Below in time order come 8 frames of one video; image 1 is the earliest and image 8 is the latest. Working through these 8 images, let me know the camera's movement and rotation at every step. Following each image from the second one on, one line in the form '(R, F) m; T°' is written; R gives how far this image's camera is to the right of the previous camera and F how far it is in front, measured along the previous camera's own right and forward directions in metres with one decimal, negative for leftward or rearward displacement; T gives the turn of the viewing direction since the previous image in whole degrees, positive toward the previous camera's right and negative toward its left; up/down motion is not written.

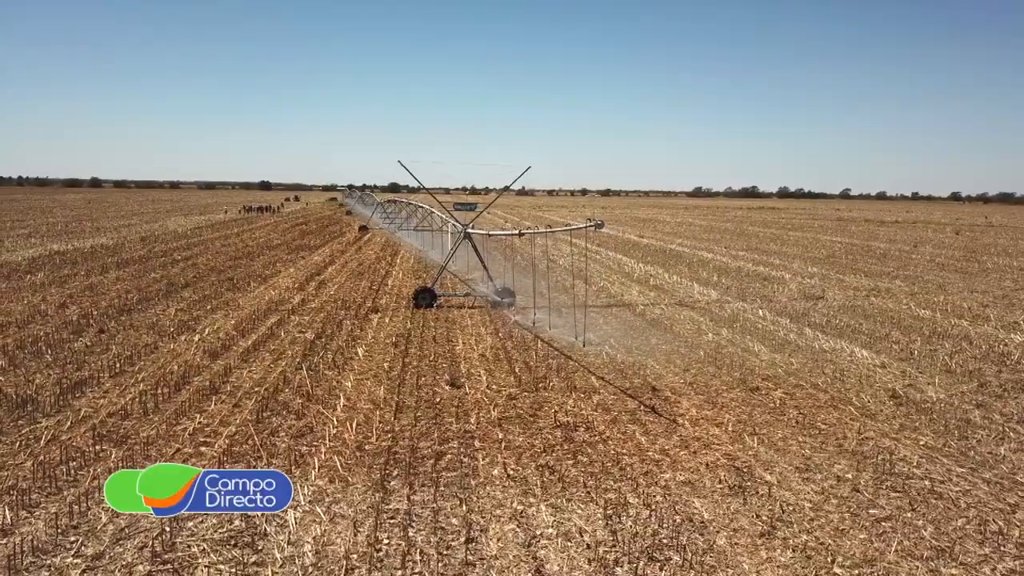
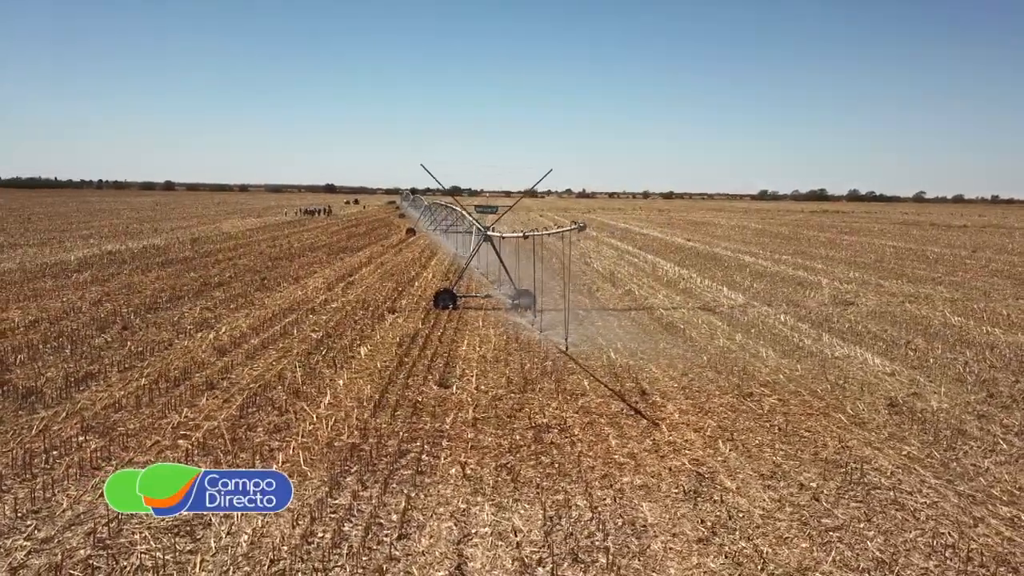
(+0.8, 0.0) m; -4°
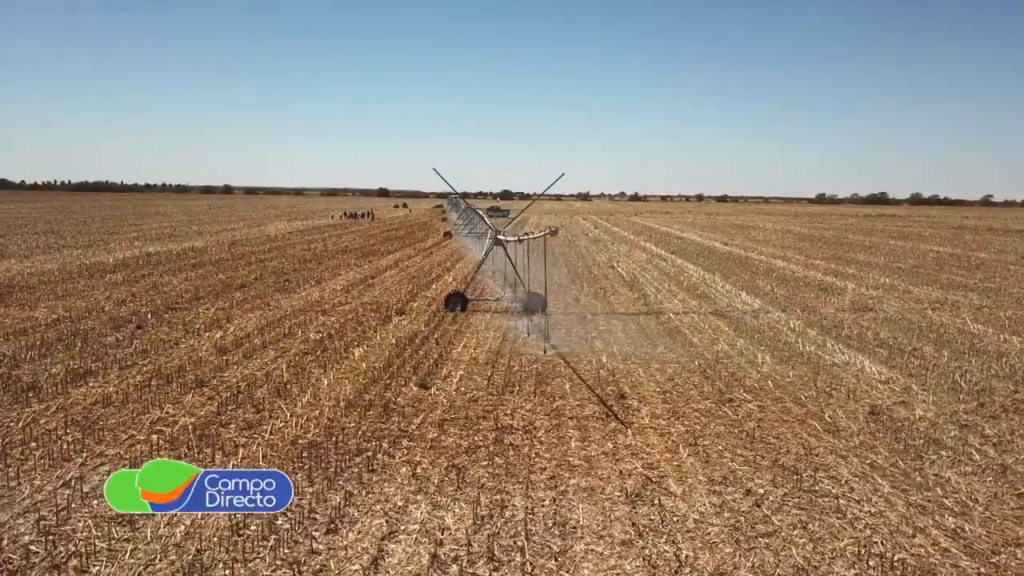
(+0.8, -0.1) m; -3°
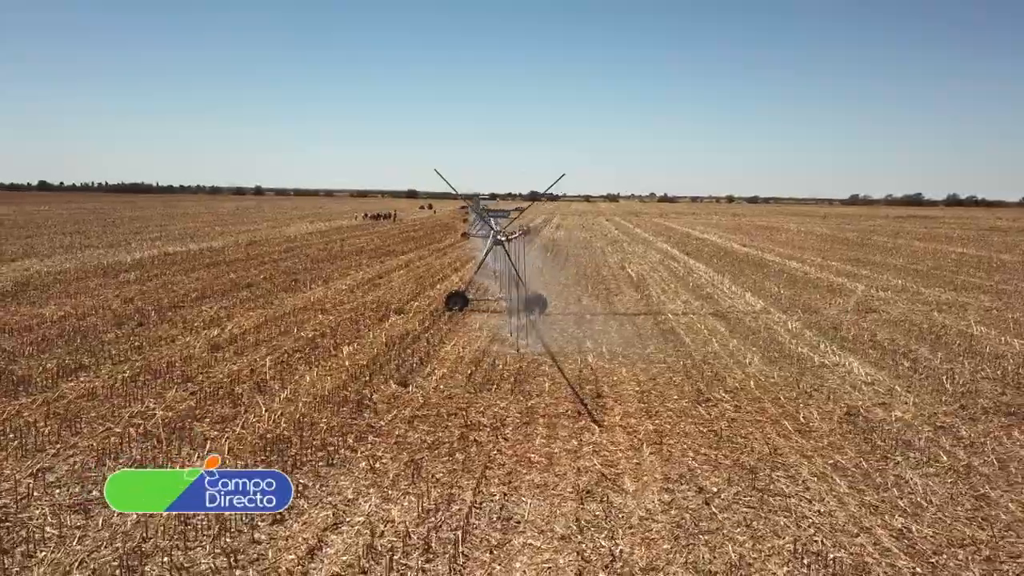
(+0.6, -0.1) m; -2°
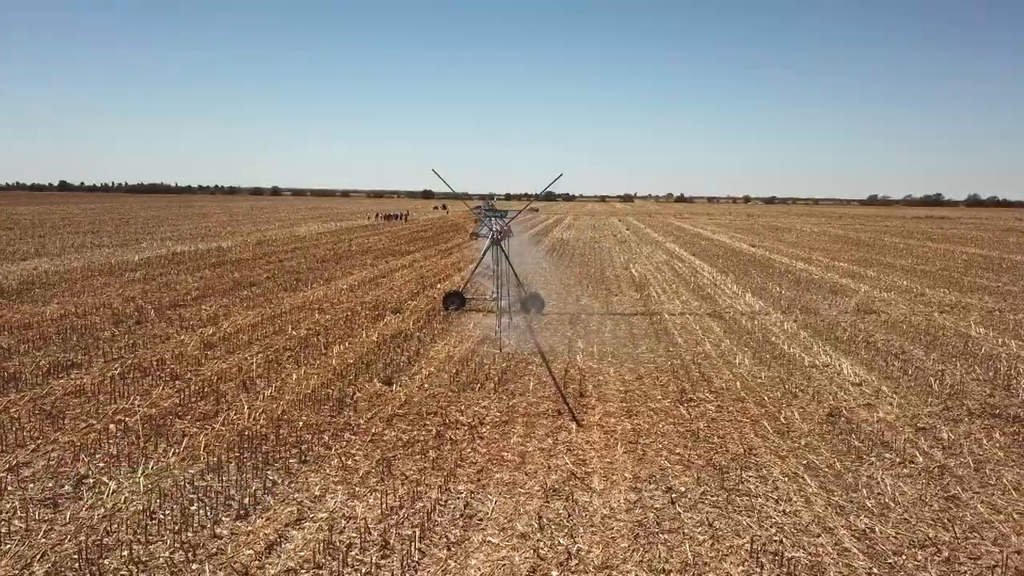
(+0.4, 0.0) m; -1°
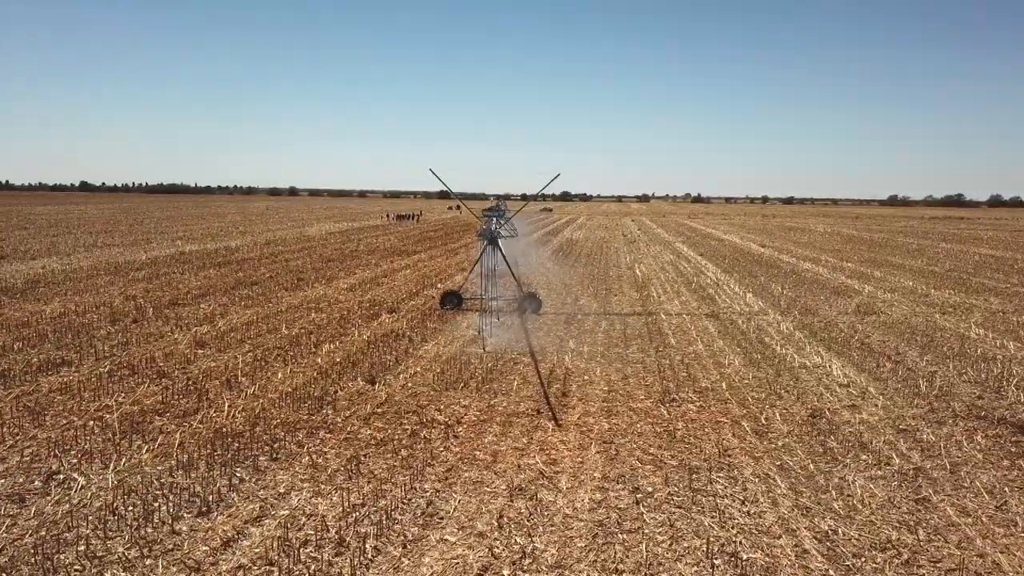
(+0.4, 0.0) m; -1°
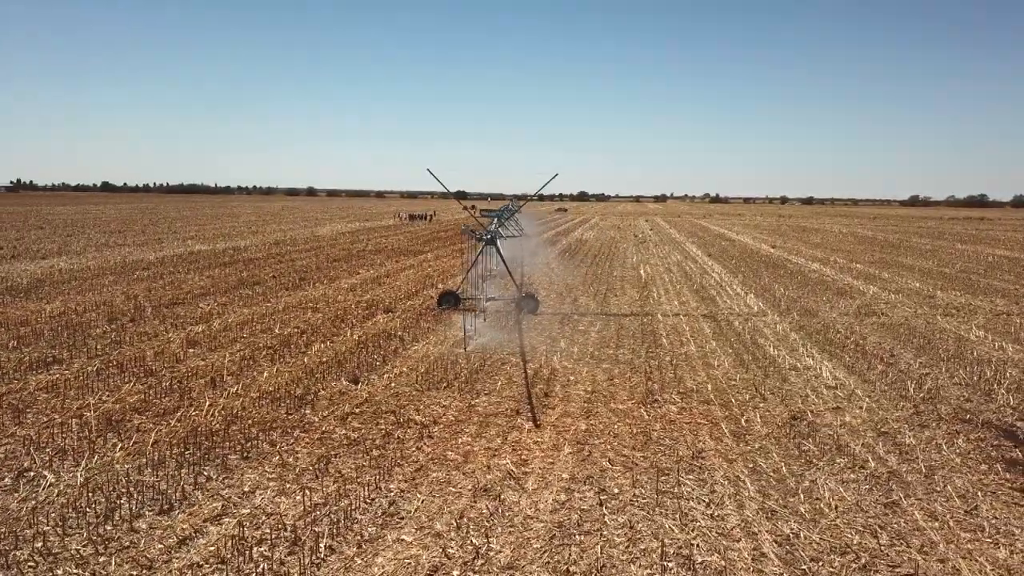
(+0.4, 0.0) m; -1°
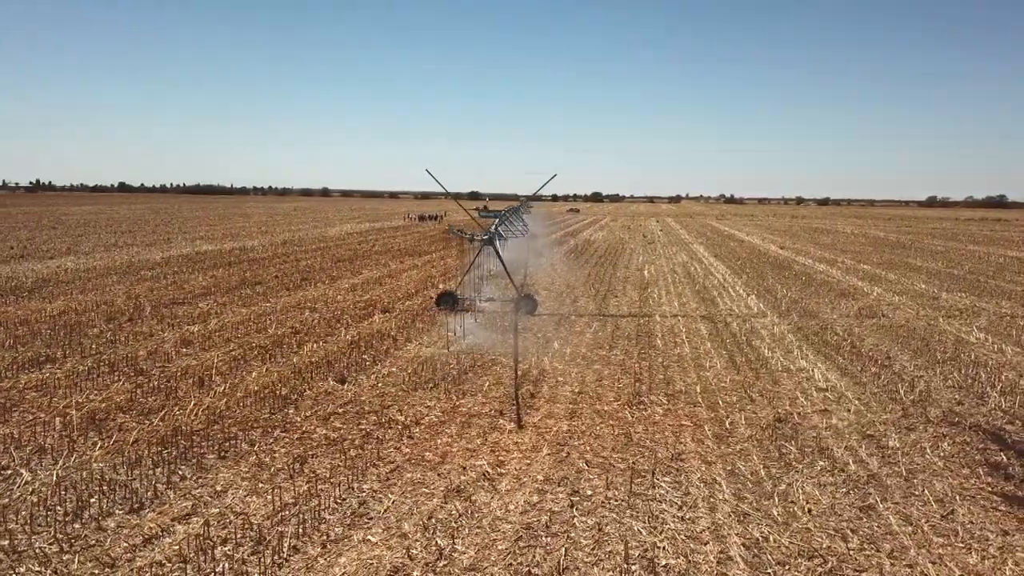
(+0.3, 0.0) m; -1°
